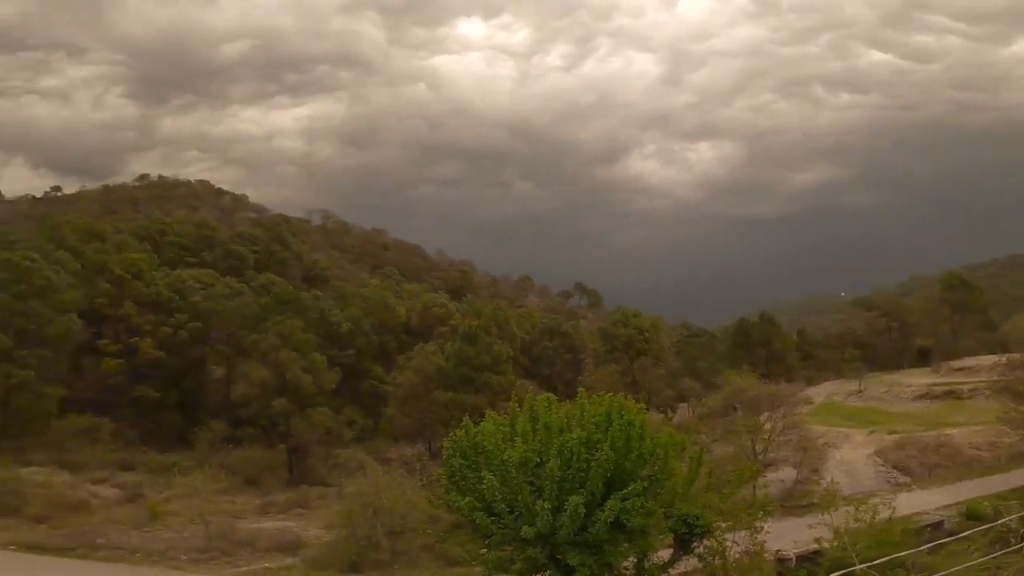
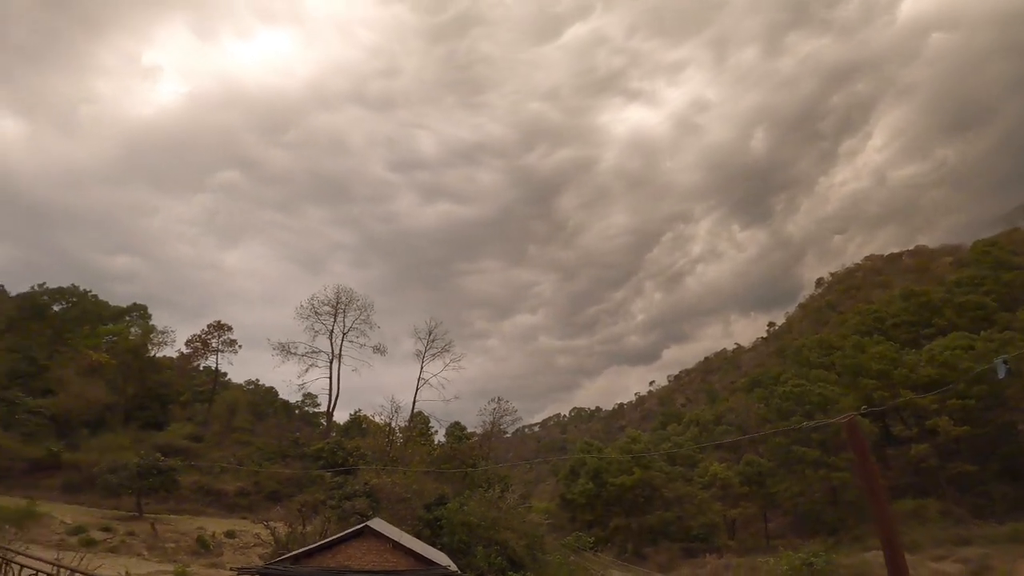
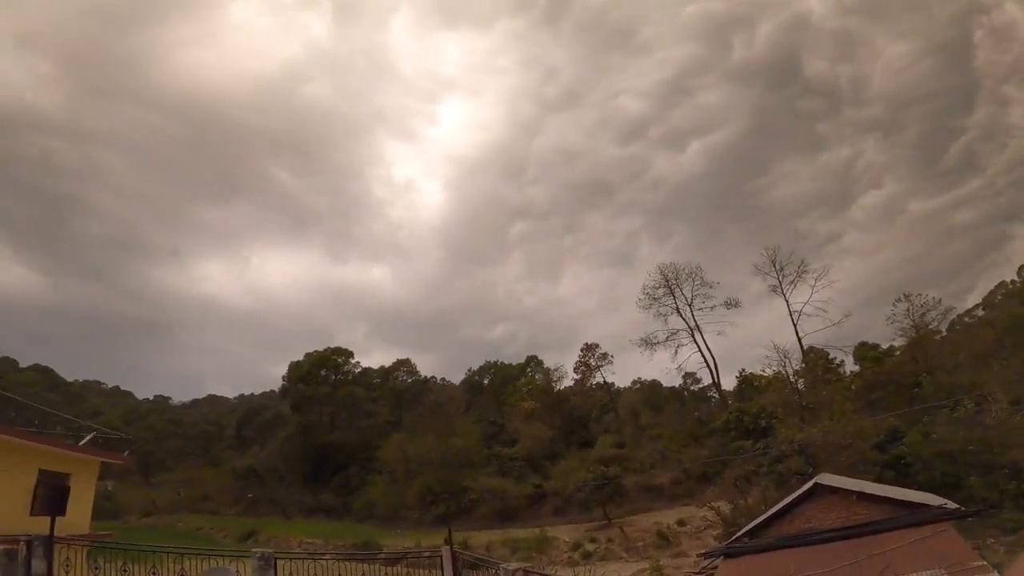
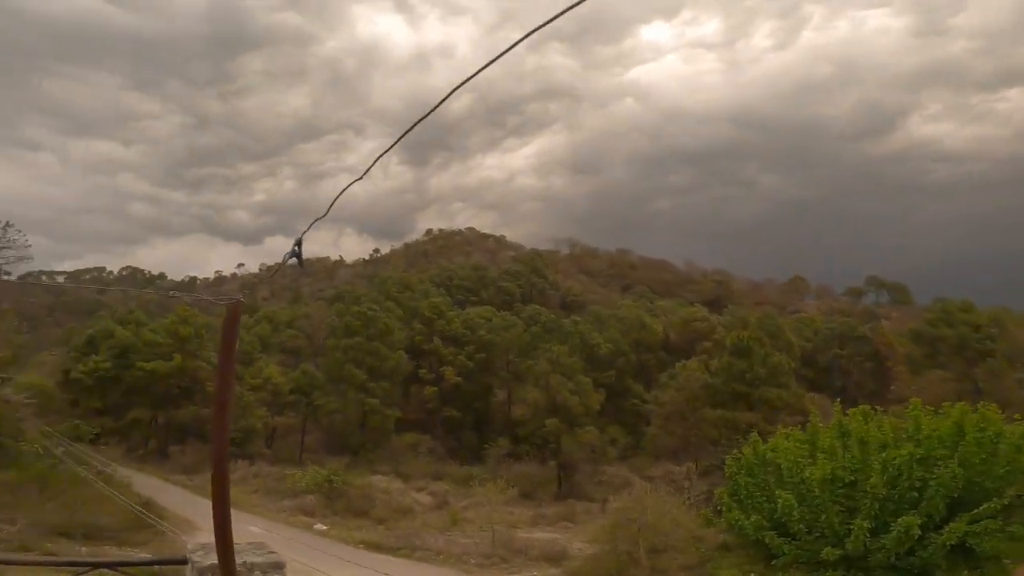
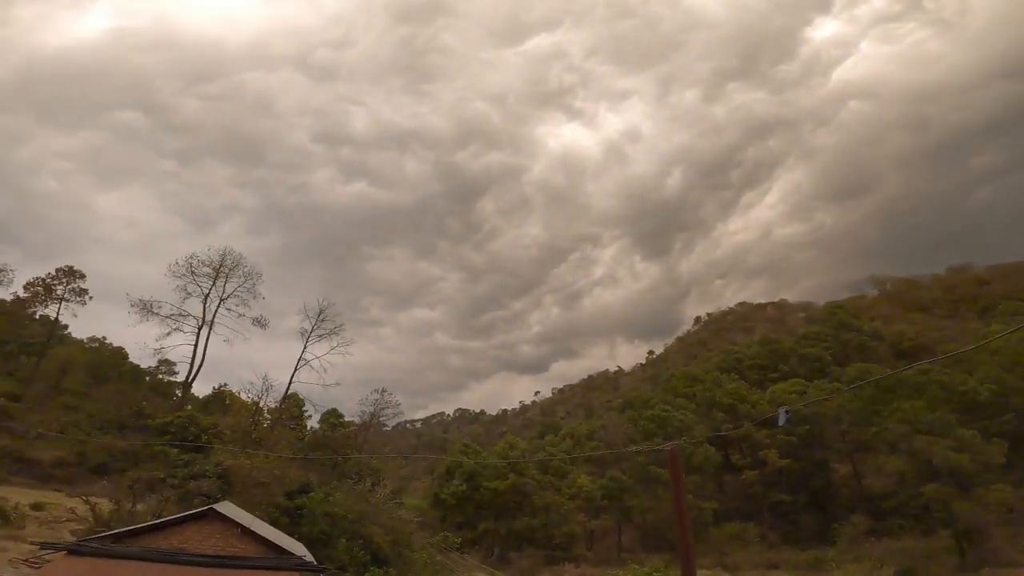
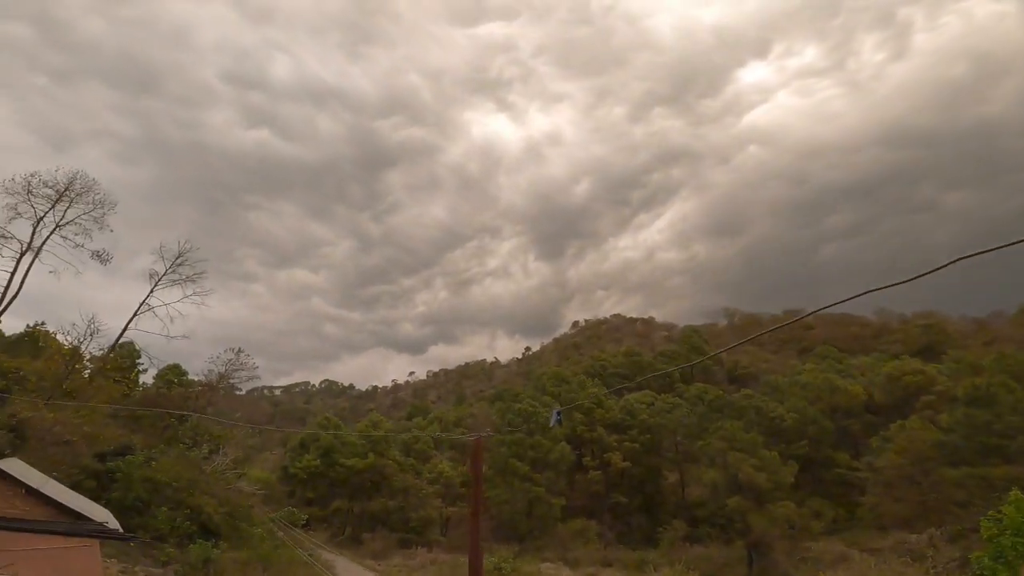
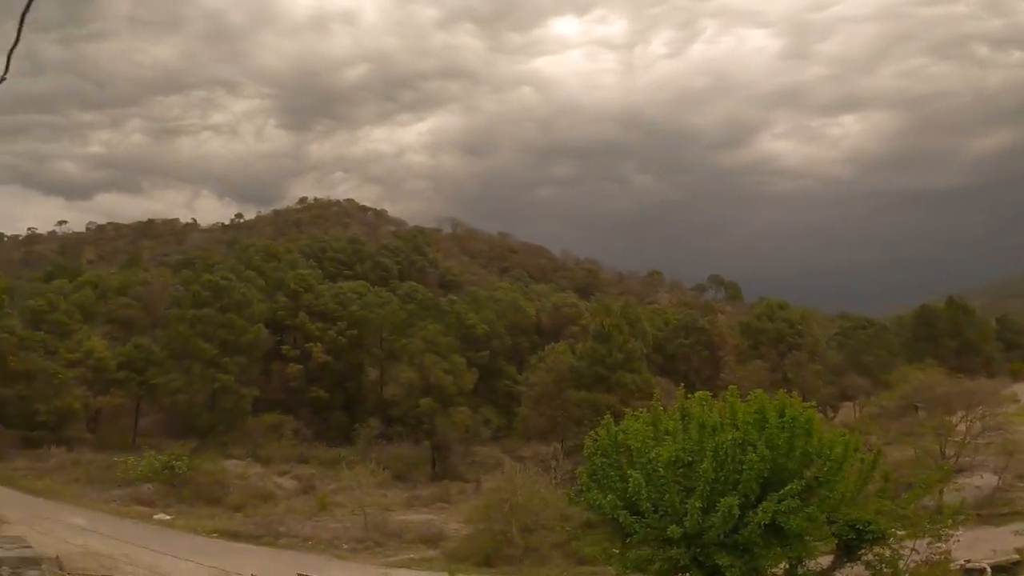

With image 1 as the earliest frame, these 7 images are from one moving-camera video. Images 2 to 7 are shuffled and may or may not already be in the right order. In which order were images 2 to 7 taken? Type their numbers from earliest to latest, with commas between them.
7, 4, 6, 5, 2, 3
